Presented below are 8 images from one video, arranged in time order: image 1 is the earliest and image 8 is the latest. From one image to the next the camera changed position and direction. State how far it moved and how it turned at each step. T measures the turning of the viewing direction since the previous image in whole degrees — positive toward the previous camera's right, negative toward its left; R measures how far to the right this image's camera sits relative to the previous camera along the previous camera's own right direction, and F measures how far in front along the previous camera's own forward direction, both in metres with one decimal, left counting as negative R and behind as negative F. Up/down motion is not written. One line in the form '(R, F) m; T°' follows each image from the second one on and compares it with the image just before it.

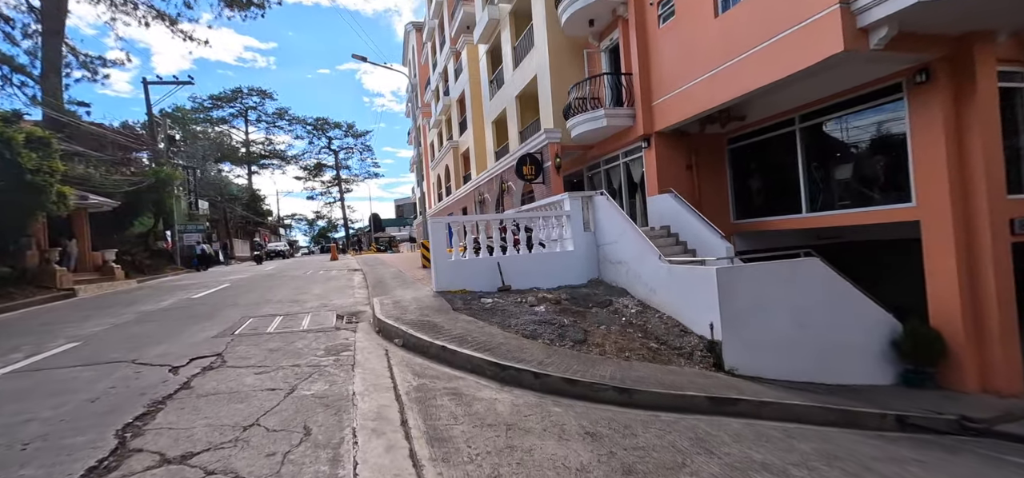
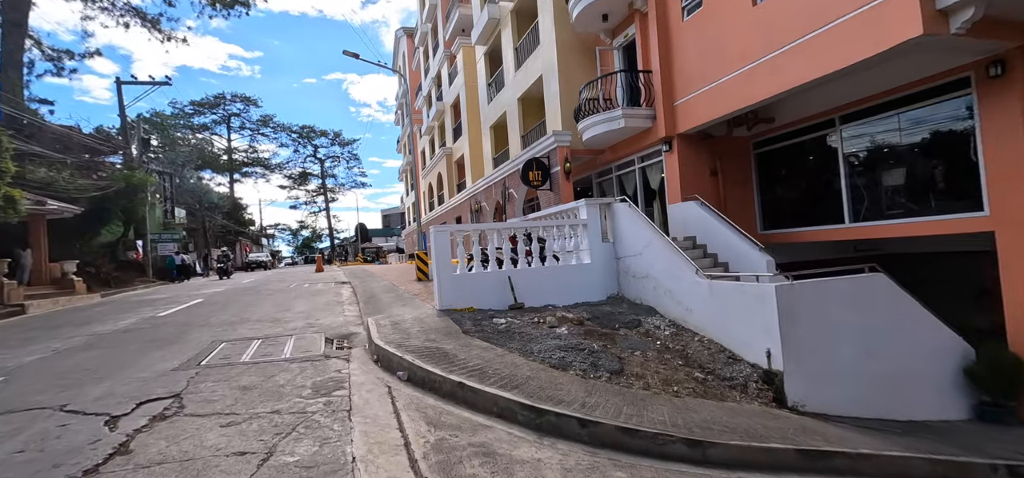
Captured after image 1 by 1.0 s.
(-0.5, +1.0) m; +2°
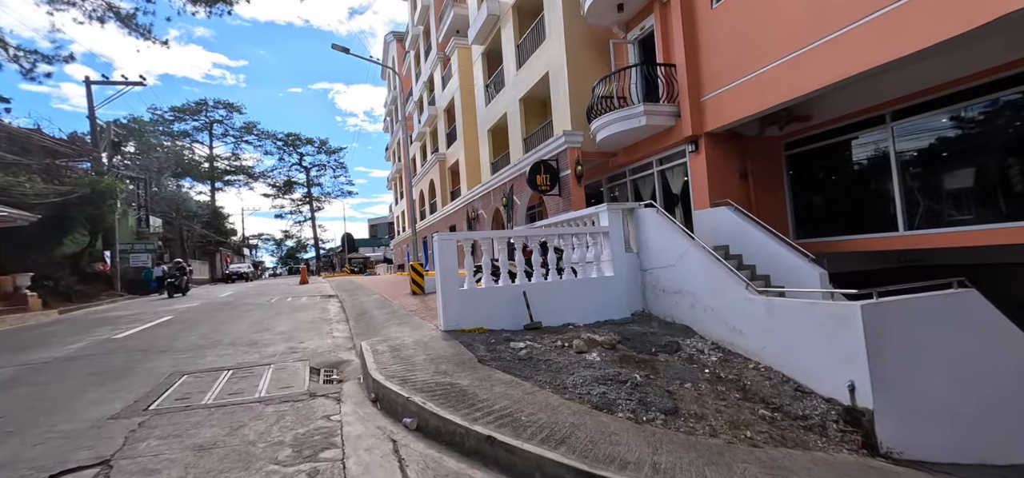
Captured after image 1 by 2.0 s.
(-0.4, +1.0) m; +2°
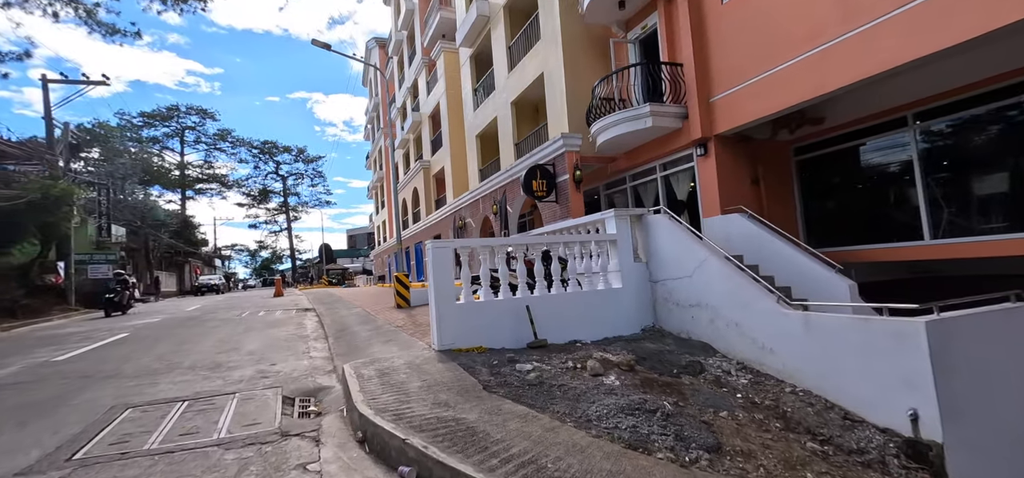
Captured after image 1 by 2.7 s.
(-0.3, +0.7) m; +3°
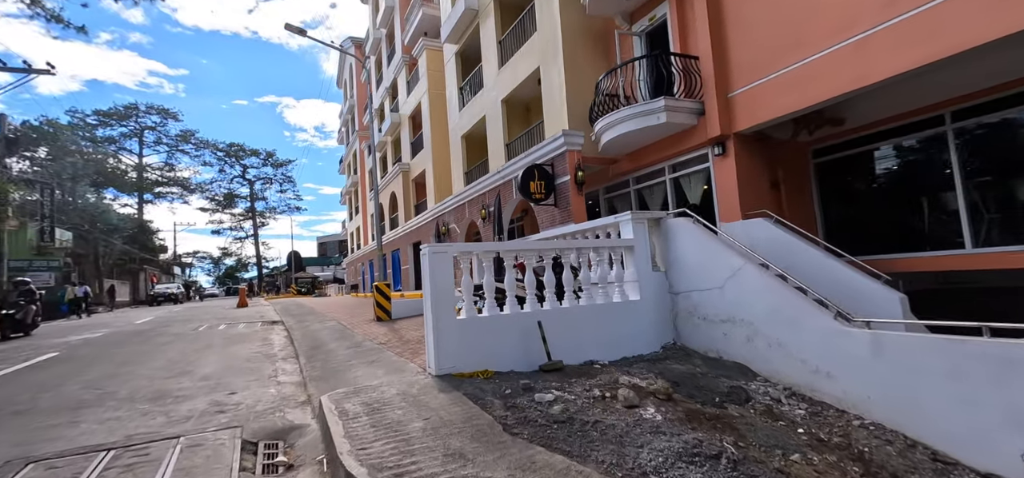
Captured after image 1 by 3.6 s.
(-0.4, +0.9) m; +3°
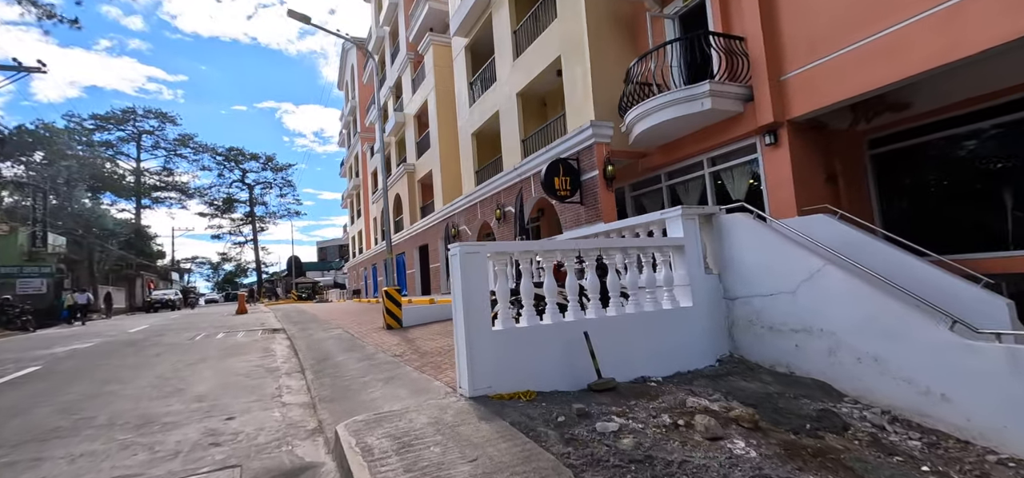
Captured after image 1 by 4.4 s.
(-0.5, +0.8) m; 0°
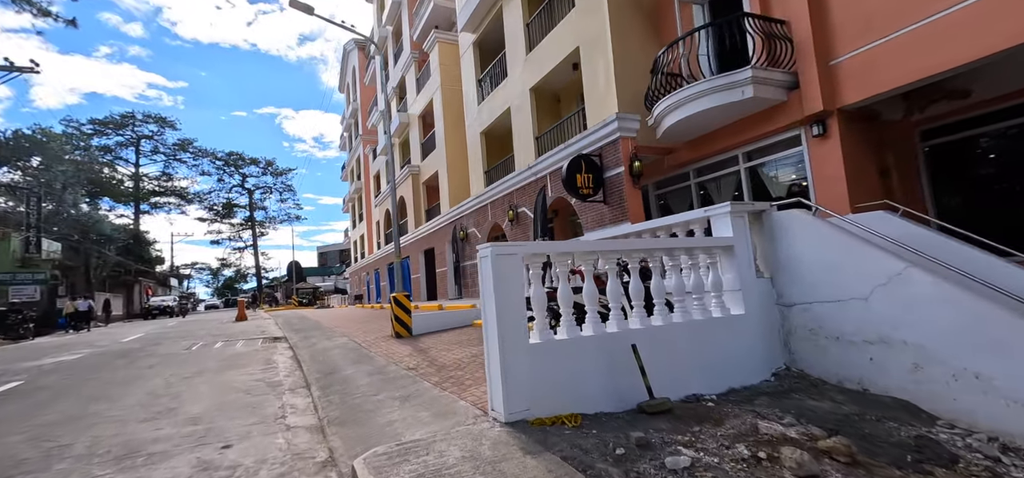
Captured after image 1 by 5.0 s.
(-0.3, +0.6) m; 0°
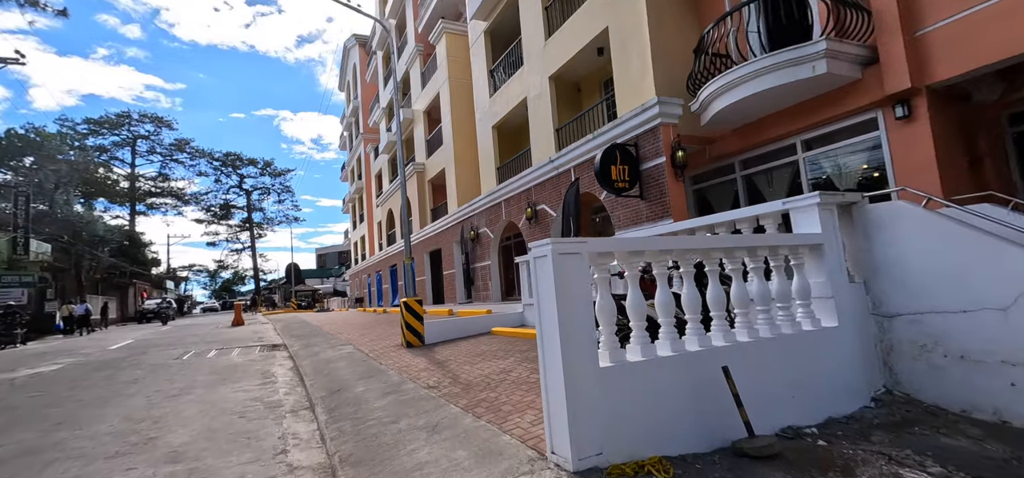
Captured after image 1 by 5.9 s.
(-0.5, +0.9) m; 0°
